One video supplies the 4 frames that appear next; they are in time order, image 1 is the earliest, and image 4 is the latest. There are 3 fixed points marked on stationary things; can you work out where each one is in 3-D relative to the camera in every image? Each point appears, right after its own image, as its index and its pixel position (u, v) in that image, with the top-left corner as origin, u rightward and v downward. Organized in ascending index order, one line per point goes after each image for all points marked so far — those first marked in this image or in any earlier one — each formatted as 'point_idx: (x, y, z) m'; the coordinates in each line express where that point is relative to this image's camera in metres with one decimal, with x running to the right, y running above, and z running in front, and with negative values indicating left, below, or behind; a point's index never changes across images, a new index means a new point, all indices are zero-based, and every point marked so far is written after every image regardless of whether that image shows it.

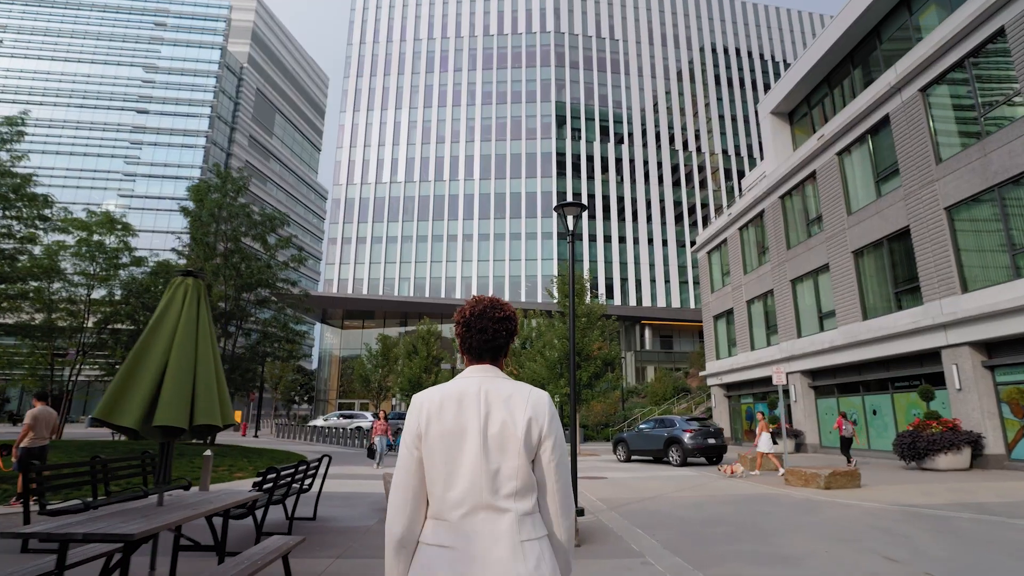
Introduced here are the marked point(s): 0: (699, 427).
0: (+5.6, -4.1, +16.5) m
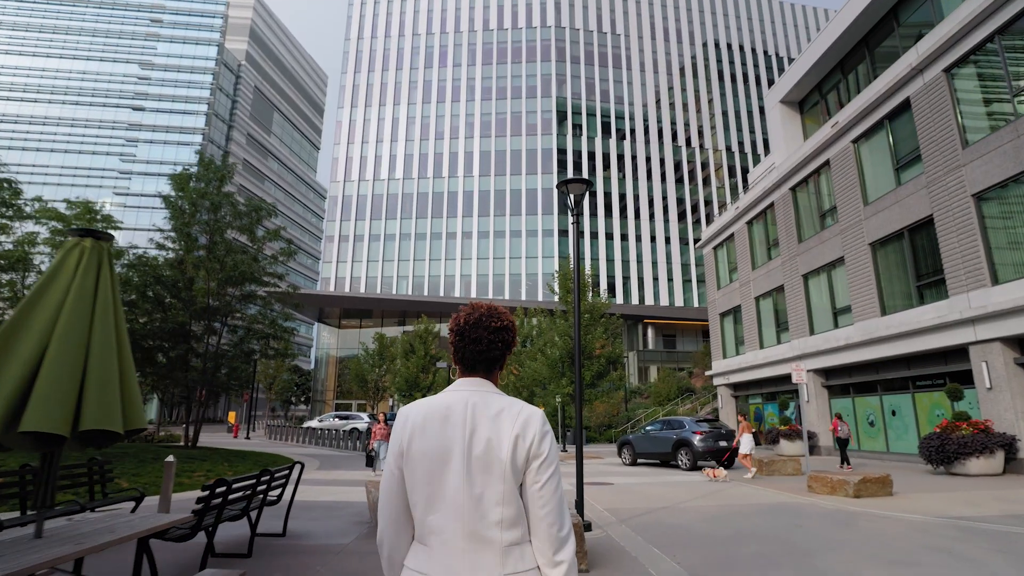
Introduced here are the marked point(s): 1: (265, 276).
0: (+5.5, -3.9, +15.5) m
1: (-8.3, +0.3, +18.3) m
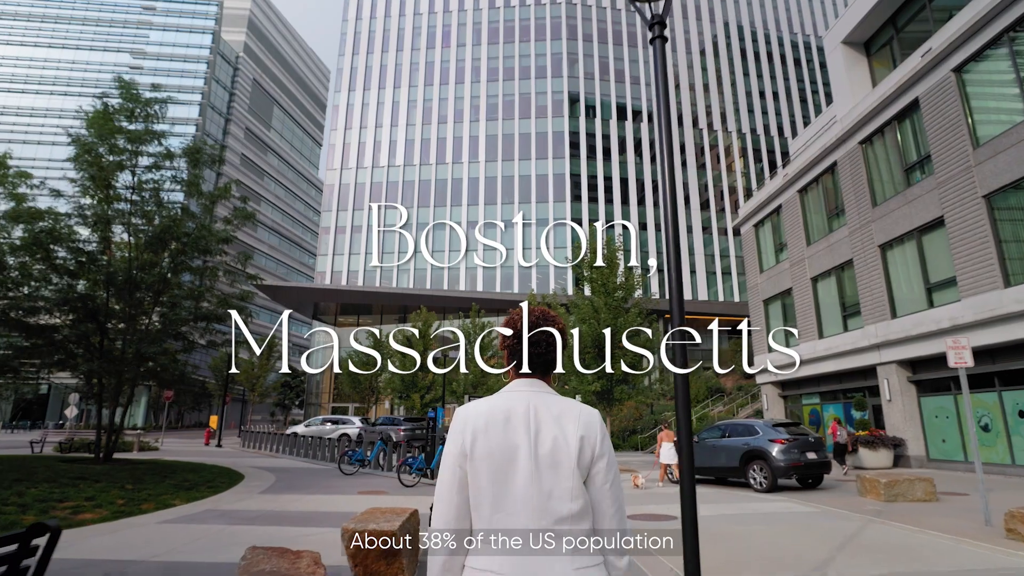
0: (+5.8, -3.1, +11.5) m
1: (-8.0, +1.1, +14.5) m
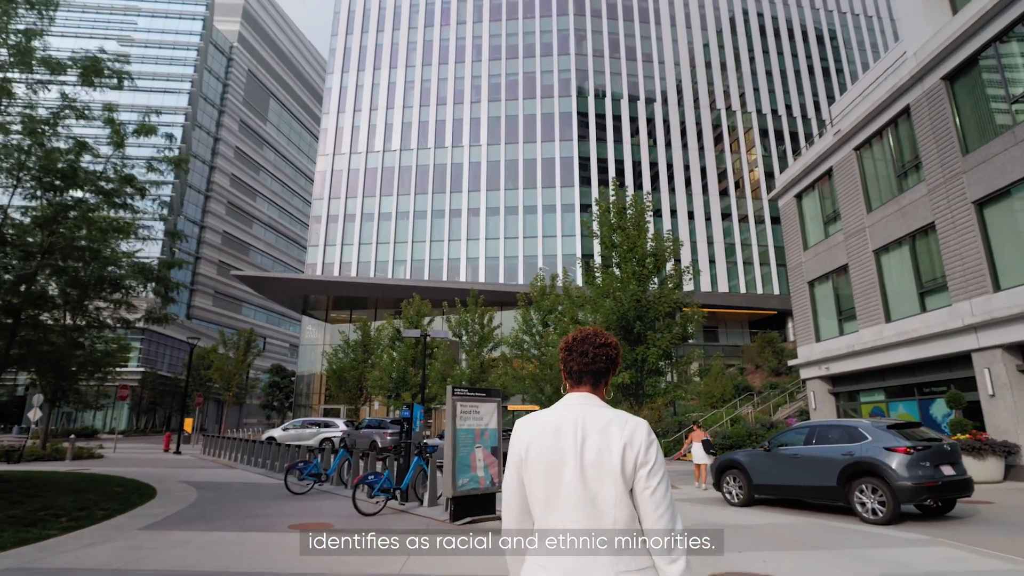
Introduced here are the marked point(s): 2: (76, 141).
0: (+5.8, -2.2, +8.0) m
1: (-8.0, +1.9, +11.1) m
2: (-8.6, +2.9, +10.9) m
